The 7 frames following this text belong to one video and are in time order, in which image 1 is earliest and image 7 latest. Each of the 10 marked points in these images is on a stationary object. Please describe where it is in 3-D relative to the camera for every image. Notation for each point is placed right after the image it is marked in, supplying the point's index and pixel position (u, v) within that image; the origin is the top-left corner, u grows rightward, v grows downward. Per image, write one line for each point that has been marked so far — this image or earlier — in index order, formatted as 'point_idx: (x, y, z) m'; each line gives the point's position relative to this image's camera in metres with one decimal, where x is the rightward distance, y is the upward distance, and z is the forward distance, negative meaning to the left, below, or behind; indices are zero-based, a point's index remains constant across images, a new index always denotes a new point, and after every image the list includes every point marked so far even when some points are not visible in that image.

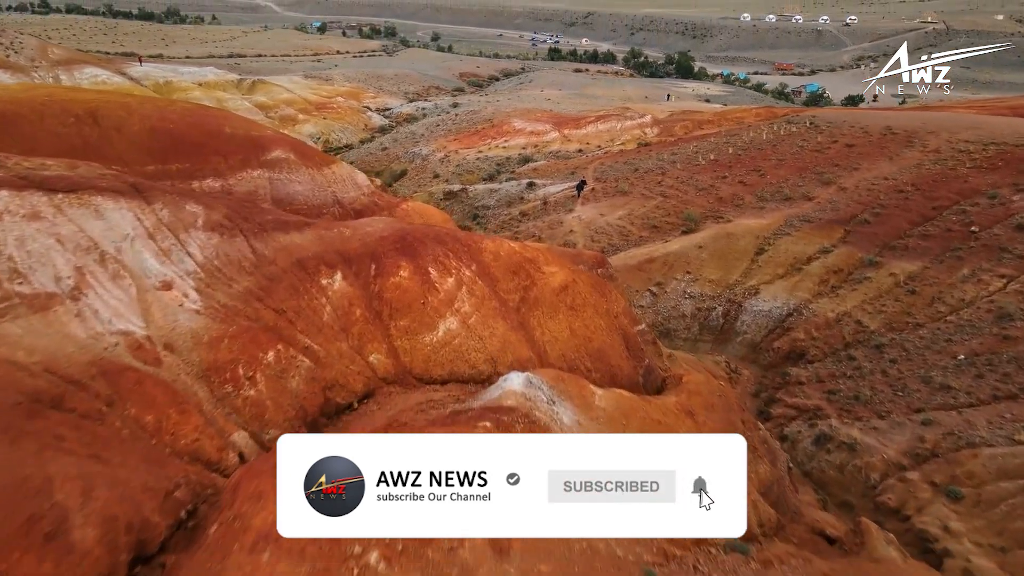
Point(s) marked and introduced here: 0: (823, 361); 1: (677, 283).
0: (+6.6, -1.5, +15.7) m
1: (+4.3, +0.1, +19.5) m
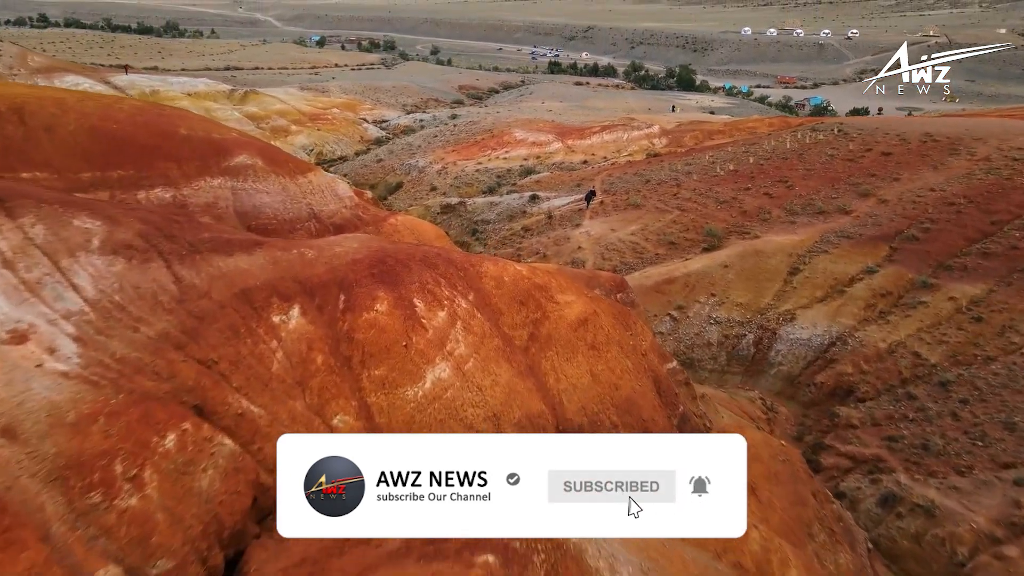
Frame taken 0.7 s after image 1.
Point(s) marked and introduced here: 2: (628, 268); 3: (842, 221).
0: (+6.7, -2.0, +13.5) m
1: (+4.4, -0.4, +17.4) m
2: (+3.1, +0.5, +20.1) m
3: (+8.2, +1.6, +18.2) m
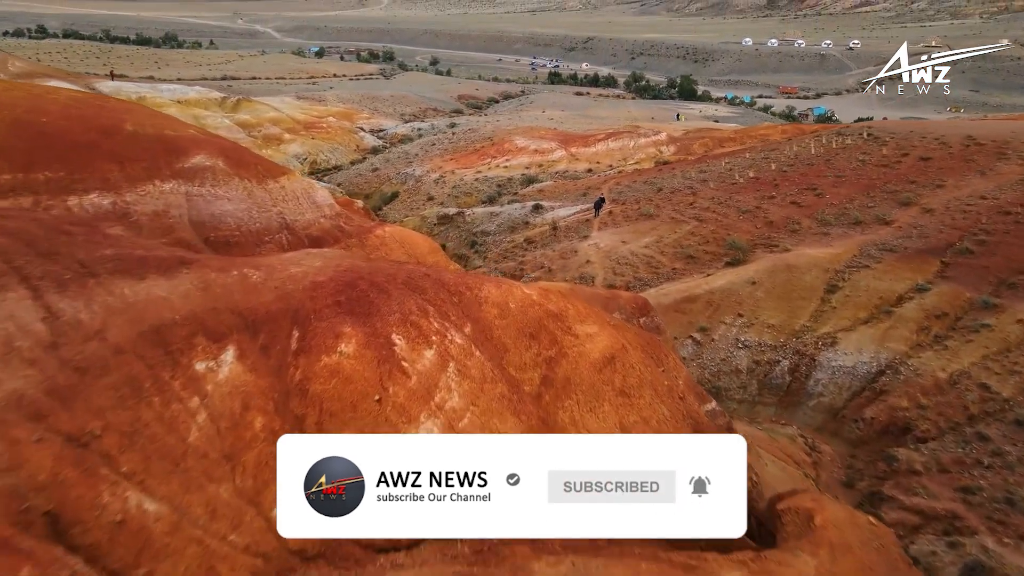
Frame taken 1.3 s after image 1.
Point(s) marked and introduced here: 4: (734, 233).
0: (+6.7, -2.4, +11.6) m
1: (+4.5, -0.8, +15.5) m
2: (+3.2, +0.1, +18.2) m
3: (+8.2, +1.2, +16.3) m
4: (+5.7, +1.4, +18.7) m
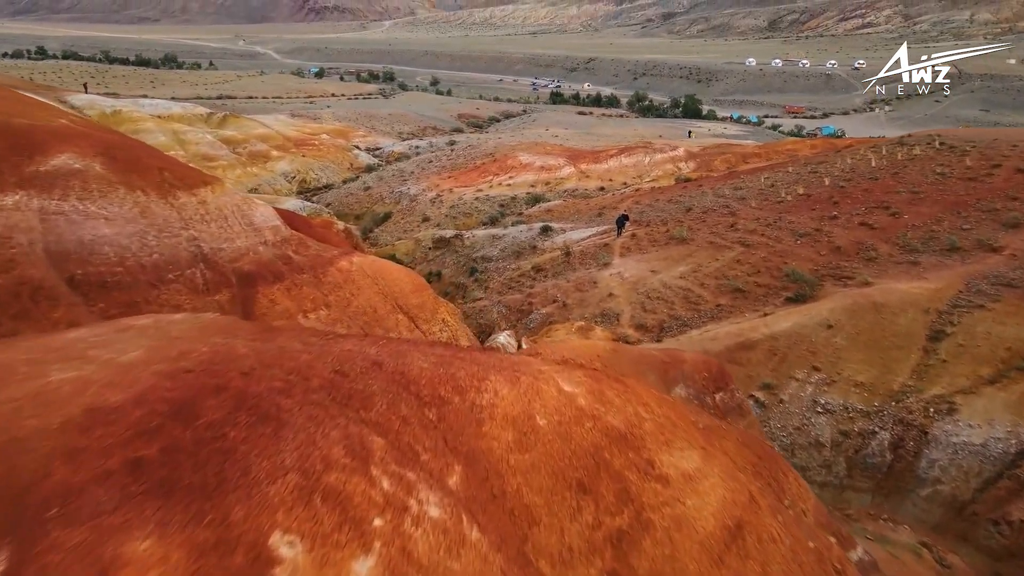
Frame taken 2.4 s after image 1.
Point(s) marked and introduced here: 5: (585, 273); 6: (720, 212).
0: (+6.9, -3.0, +8.1) m
1: (+4.6, -1.6, +12.0) m
2: (+3.4, -0.8, +14.8) m
3: (+8.4, +0.5, +12.9) m
4: (+5.8, +0.6, +15.2) m
5: (+1.9, +0.4, +18.5) m
6: (+5.6, +2.0, +19.6) m
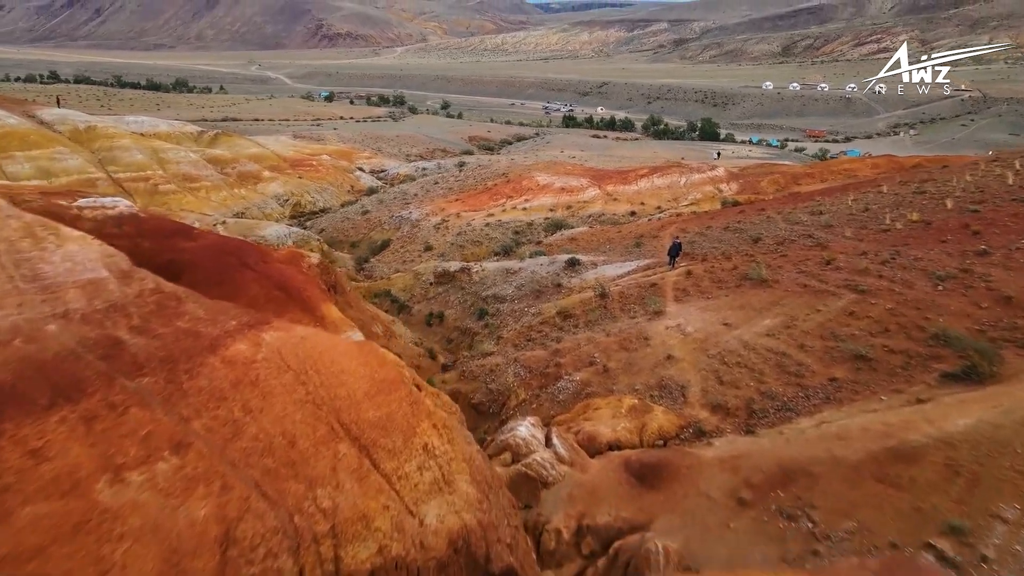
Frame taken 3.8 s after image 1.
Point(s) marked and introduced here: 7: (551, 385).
0: (+7.1, -3.8, +3.3) m
1: (+4.9, -2.4, +7.3) m
2: (+3.7, -1.7, +10.1) m
3: (+8.7, -0.4, +8.2) m
4: (+6.2, -0.4, +10.6) m
5: (+2.3, -0.7, +14.0) m
6: (+6.0, +0.9, +15.1) m
7: (+0.7, -1.8, +13.2) m
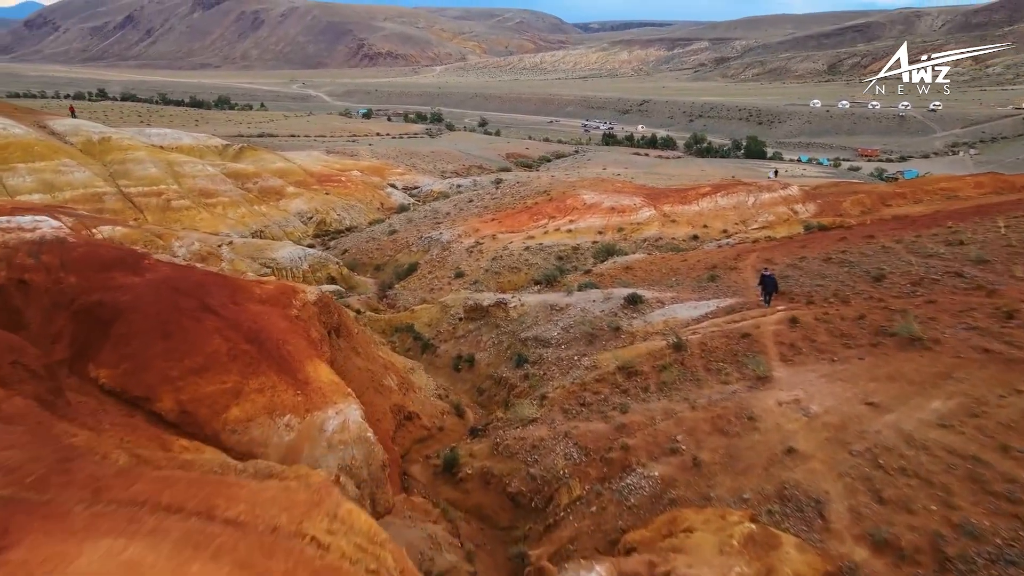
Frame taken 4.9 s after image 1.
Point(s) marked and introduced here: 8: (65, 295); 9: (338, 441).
0: (+7.3, -4.3, -0.7) m
1: (+5.3, -3.1, +3.4) m
2: (+4.2, -2.4, +6.3) m
3: (+9.2, -1.2, +4.2) m
4: (+6.7, -1.2, +6.7) m
5: (+3.0, -1.5, +10.3) m
6: (+6.8, +0.1, +11.2) m
7: (+1.4, -2.5, +9.5) m
8: (-5.5, -0.1, +9.1) m
9: (-2.2, -2.0, +9.3) m
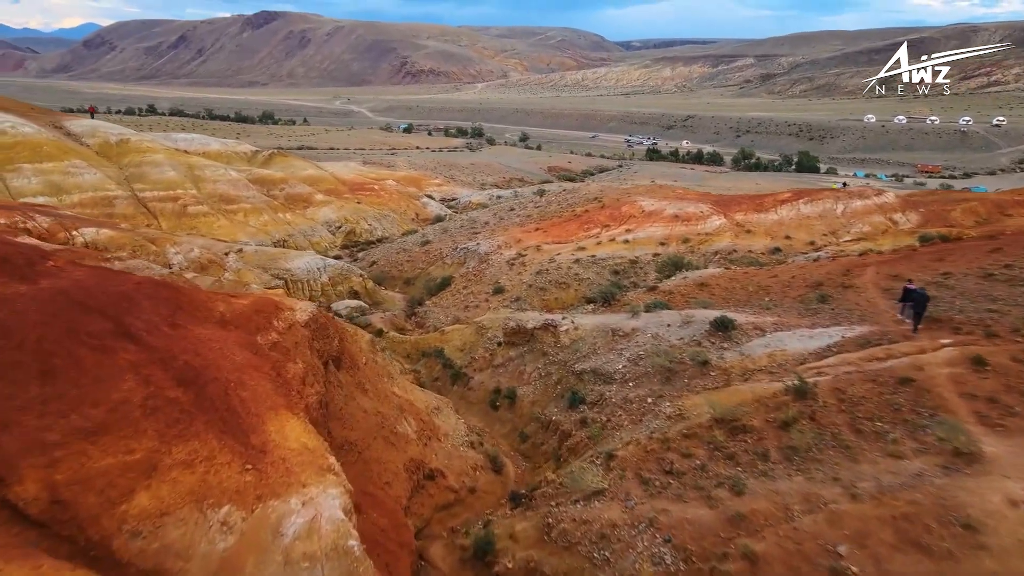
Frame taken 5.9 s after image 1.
0: (+7.3, -4.4, -4.6) m
1: (+5.5, -3.2, -0.4) m
2: (+4.6, -2.6, +2.6) m
3: (+9.4, -1.3, +0.3) m
4: (+7.1, -1.4, +2.9) m
5: (+3.6, -1.7, +6.7) m
6: (+7.4, -0.2, +7.4) m
7: (+1.9, -2.7, +6.0) m
8: (-5.0, -0.2, +6.0) m
9: (-1.7, -2.1, +6.0) m
